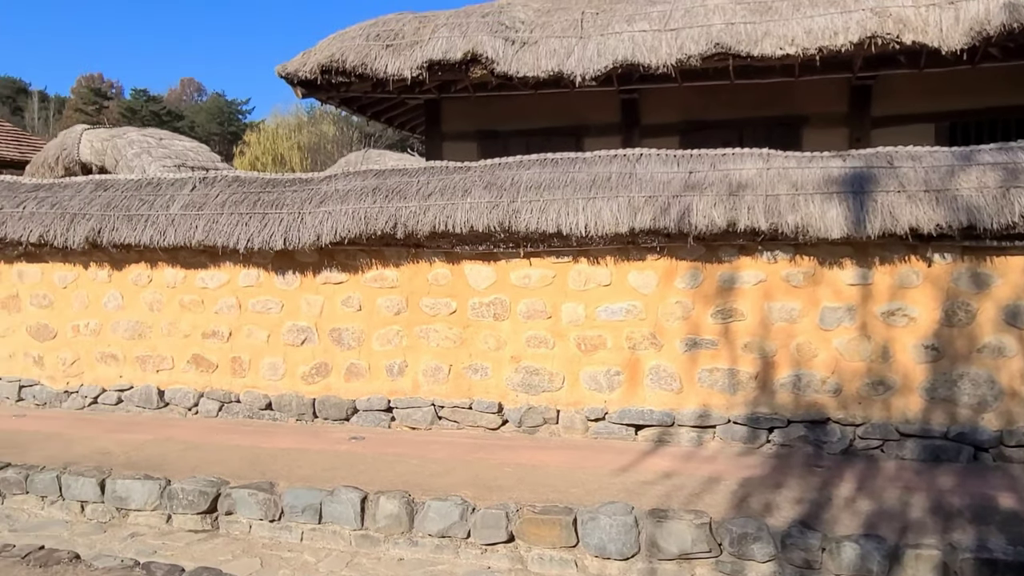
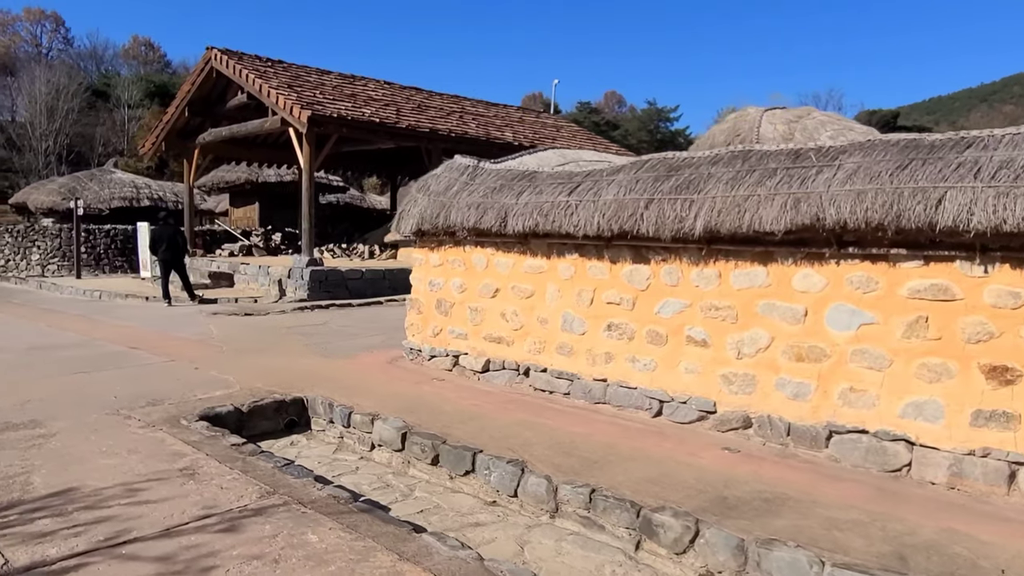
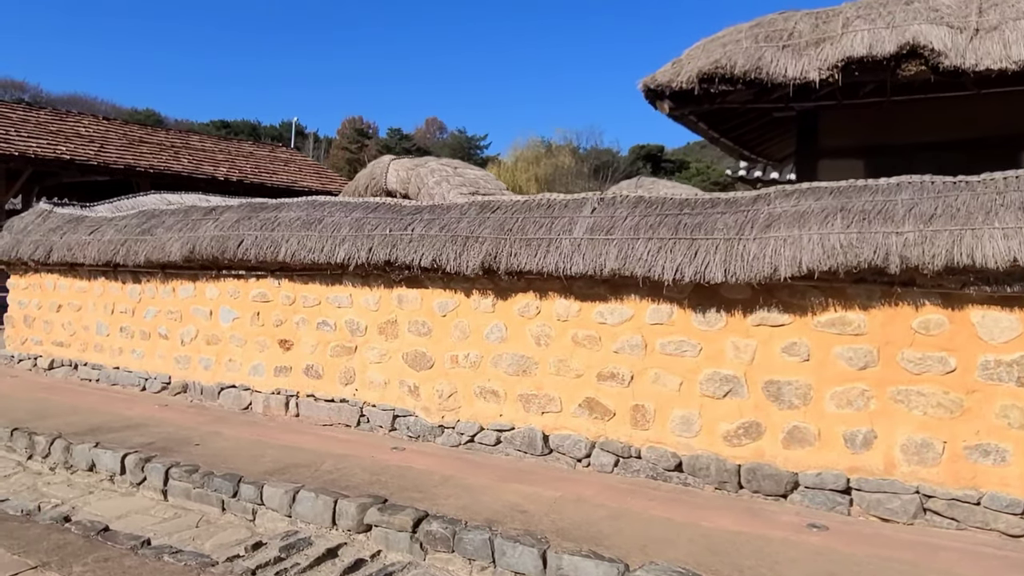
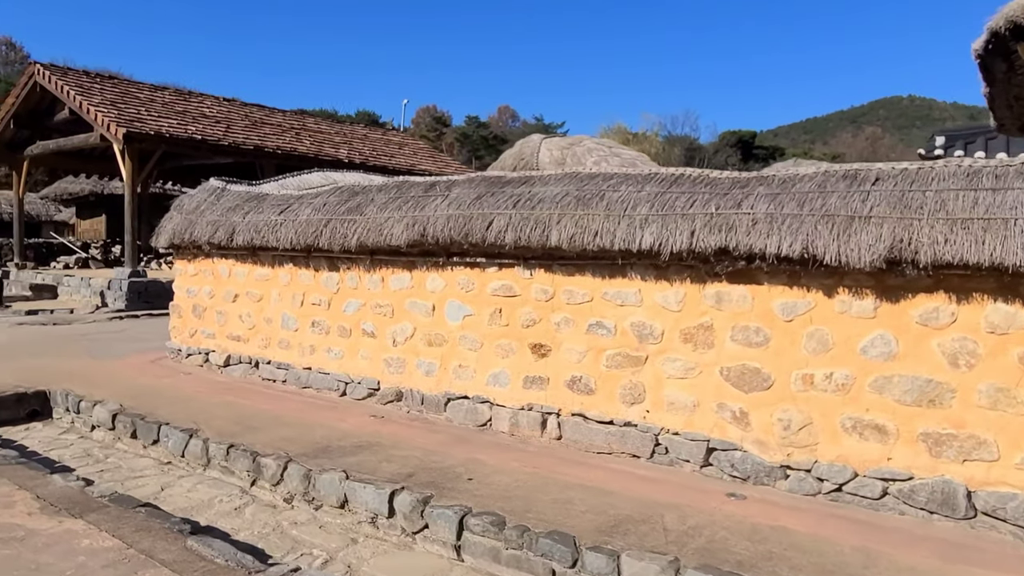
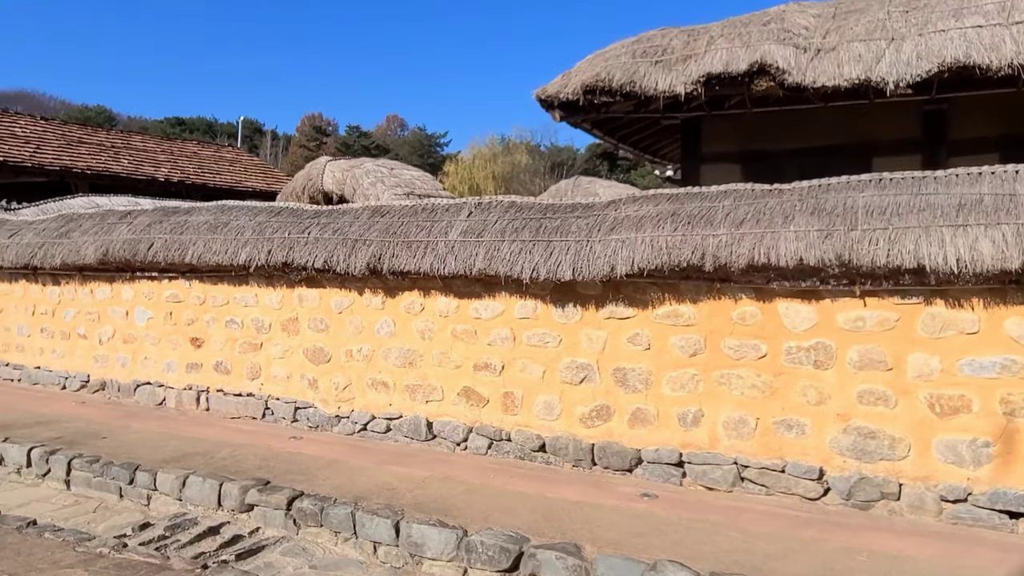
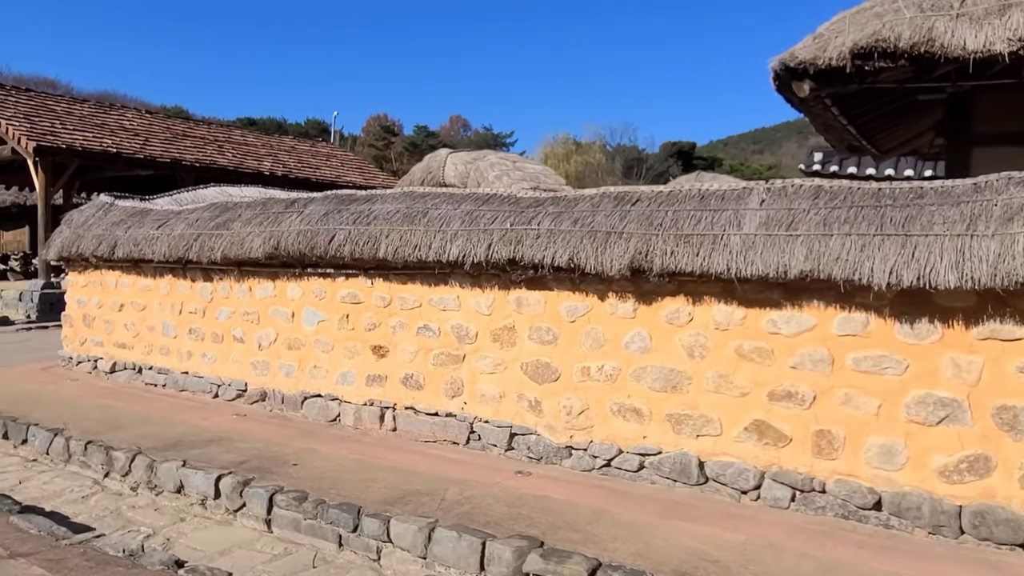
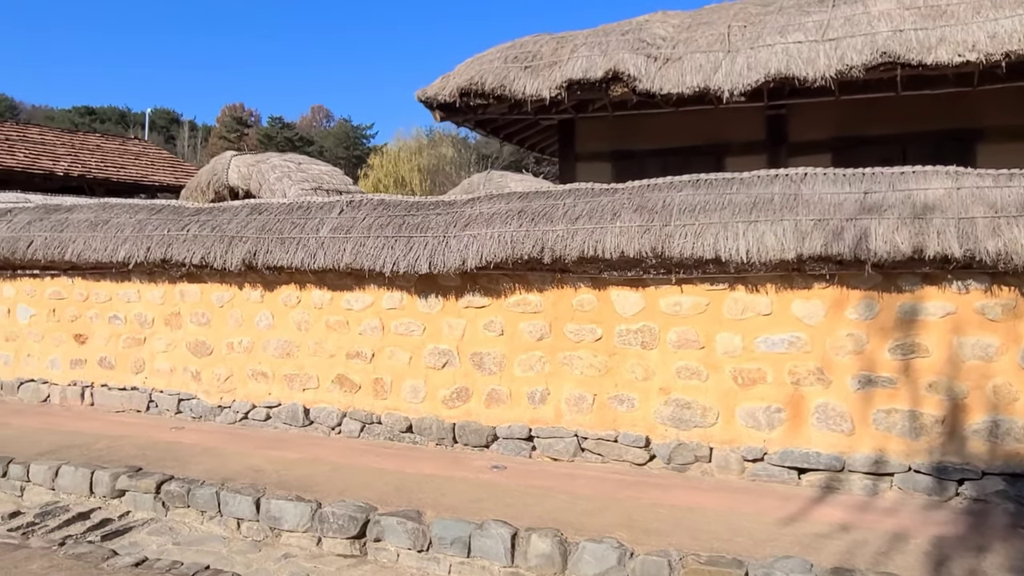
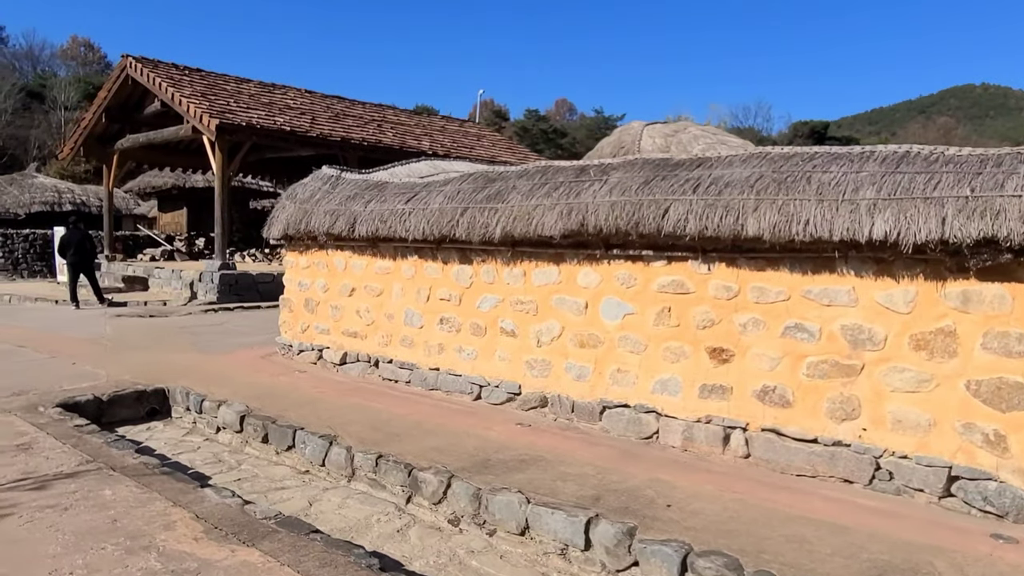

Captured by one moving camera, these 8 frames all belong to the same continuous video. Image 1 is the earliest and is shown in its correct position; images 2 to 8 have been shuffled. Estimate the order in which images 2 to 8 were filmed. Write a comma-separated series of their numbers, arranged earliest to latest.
7, 5, 3, 6, 4, 8, 2
